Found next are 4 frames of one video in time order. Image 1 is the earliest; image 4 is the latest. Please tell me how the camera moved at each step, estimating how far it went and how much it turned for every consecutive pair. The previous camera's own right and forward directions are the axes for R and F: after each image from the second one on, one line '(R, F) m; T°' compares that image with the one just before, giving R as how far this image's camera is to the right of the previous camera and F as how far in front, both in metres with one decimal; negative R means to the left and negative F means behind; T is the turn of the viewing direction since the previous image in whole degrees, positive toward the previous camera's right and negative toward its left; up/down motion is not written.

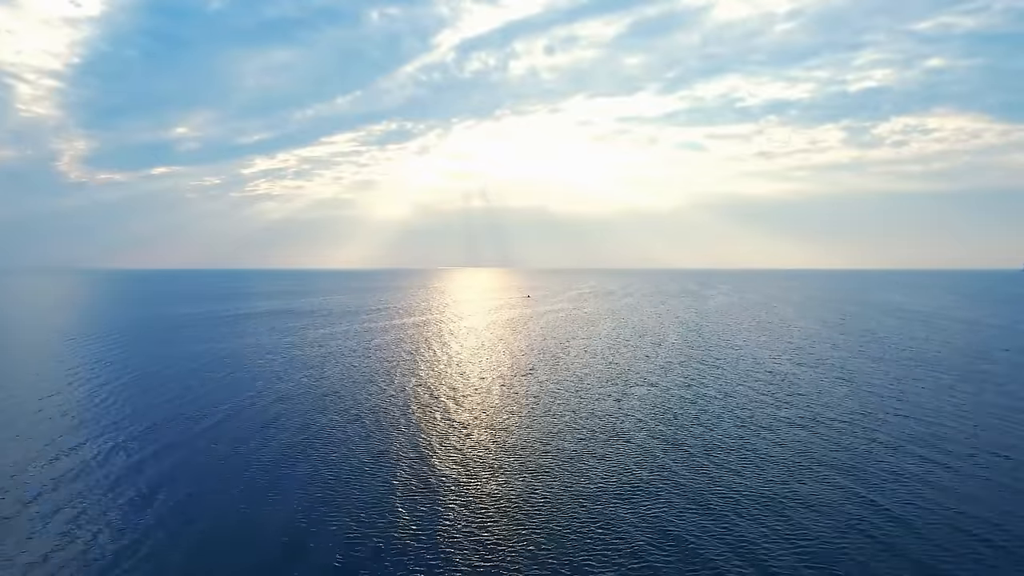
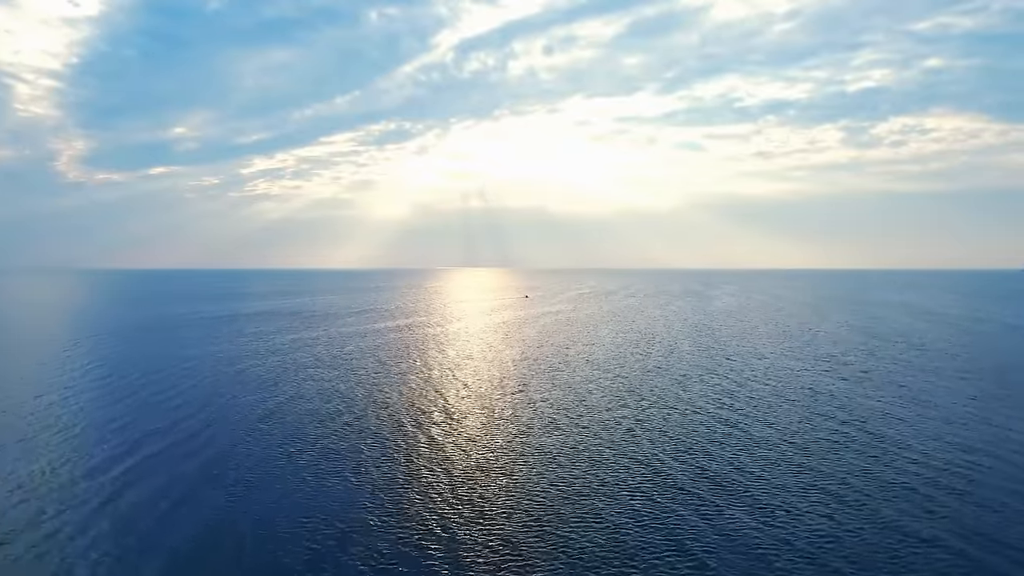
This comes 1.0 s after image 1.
(0.0, -0.1) m; 0°
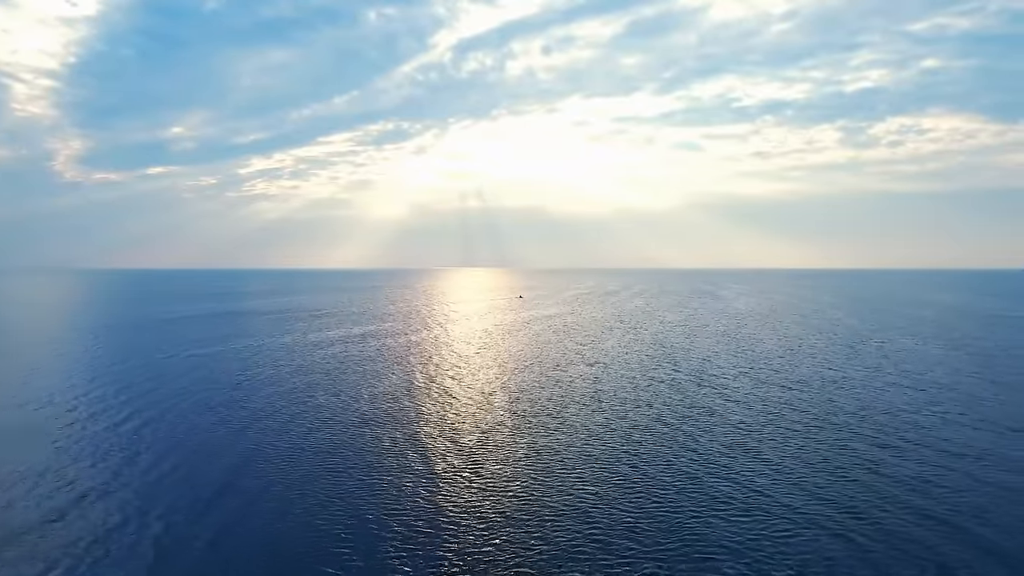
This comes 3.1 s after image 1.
(-0.9, -0.4) m; 0°
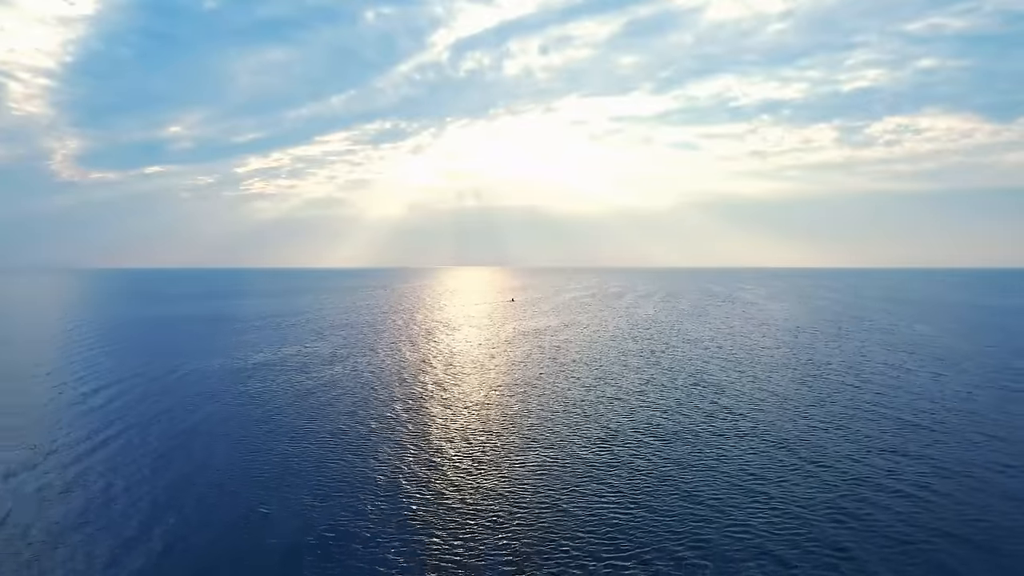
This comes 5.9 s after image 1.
(-0.1, +4.9) m; 0°
